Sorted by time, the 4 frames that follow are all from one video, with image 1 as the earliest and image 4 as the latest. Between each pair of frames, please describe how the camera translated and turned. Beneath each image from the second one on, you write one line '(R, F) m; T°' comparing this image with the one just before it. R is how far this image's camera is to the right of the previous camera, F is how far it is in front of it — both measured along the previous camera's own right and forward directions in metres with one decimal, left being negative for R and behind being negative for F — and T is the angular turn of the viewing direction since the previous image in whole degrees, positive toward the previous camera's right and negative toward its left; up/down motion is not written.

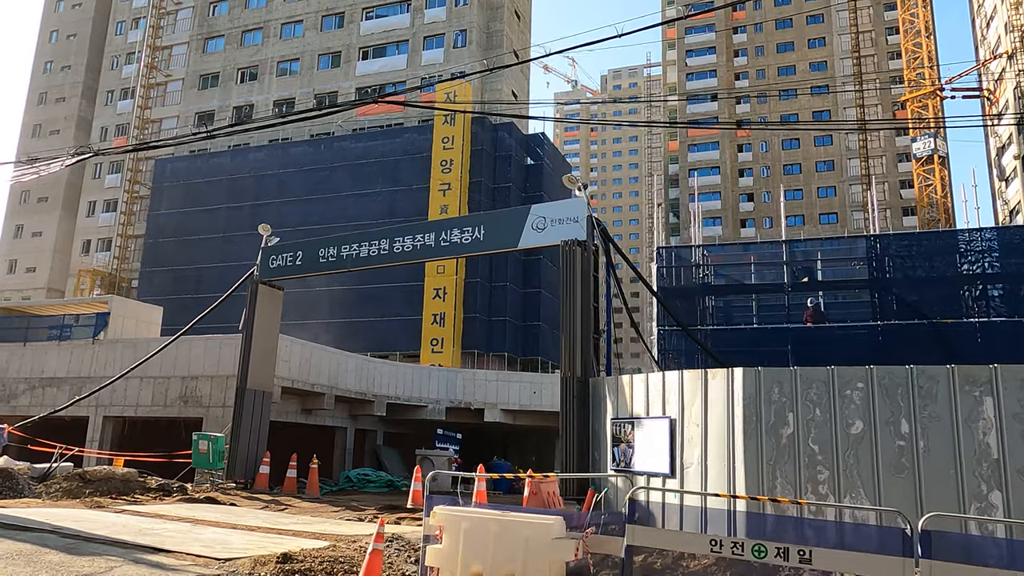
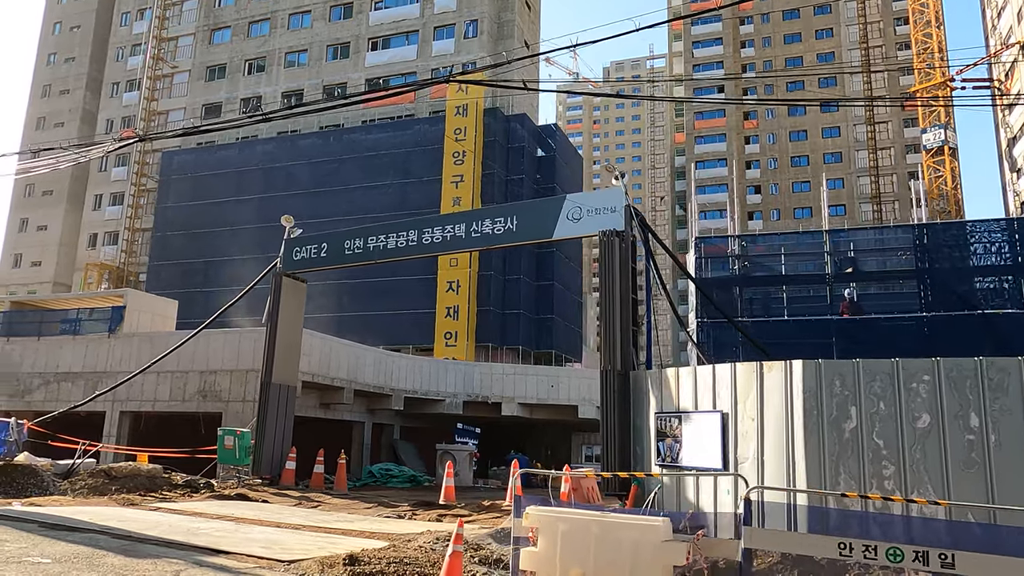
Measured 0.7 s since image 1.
(-0.7, +0.3) m; 0°
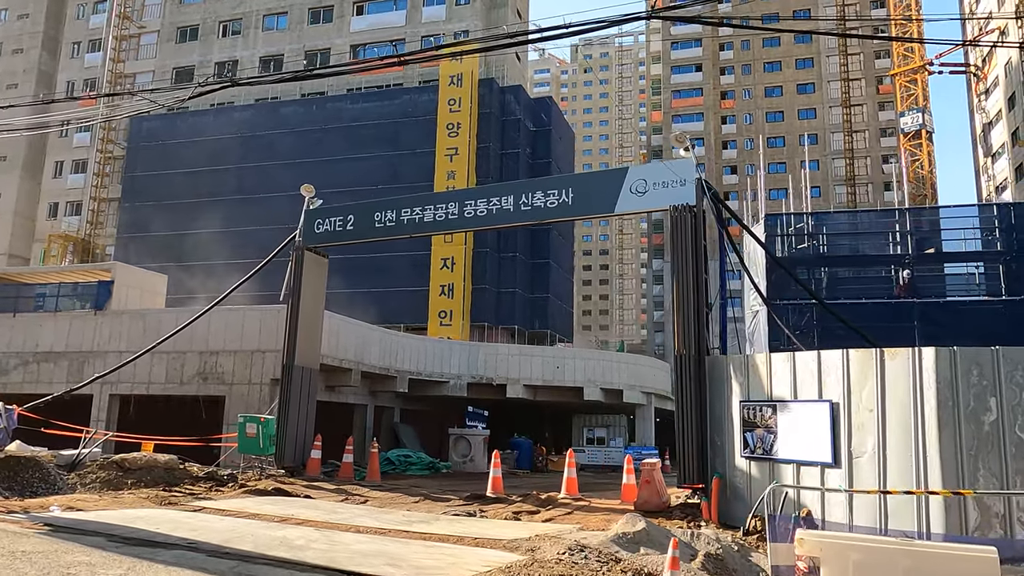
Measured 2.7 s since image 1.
(-1.9, +1.2) m; +3°
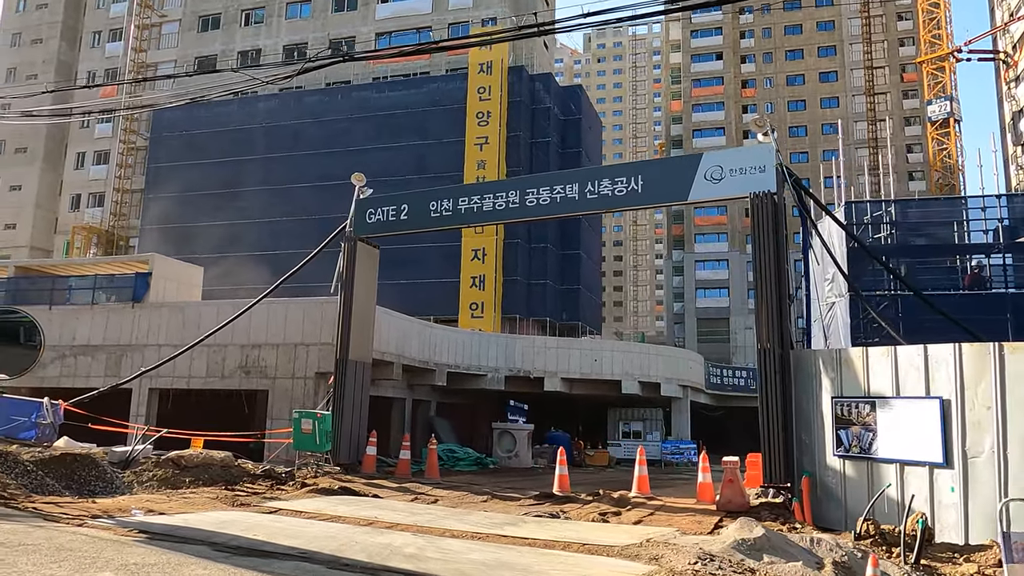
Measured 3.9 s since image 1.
(-1.1, +0.5) m; 0°
